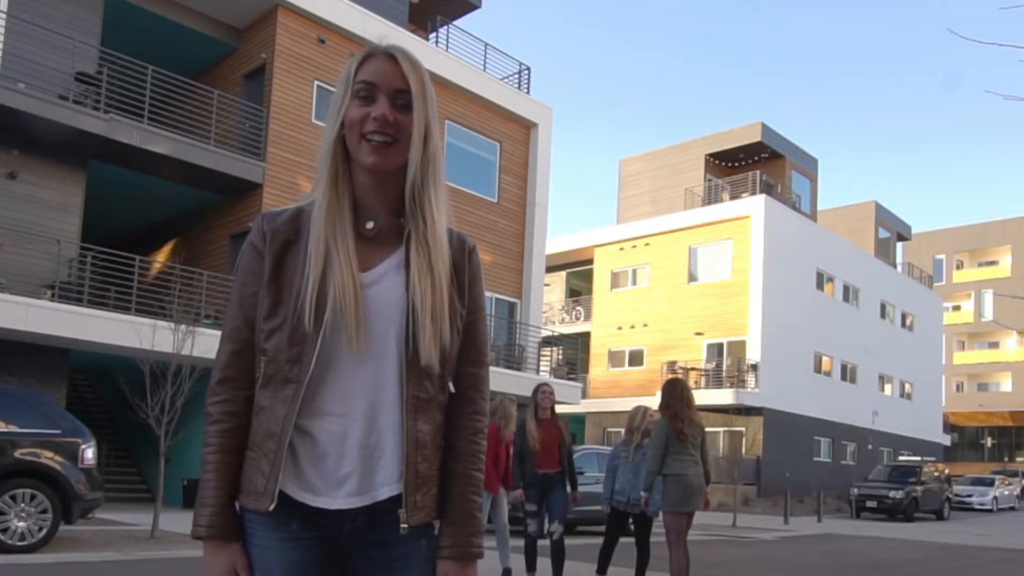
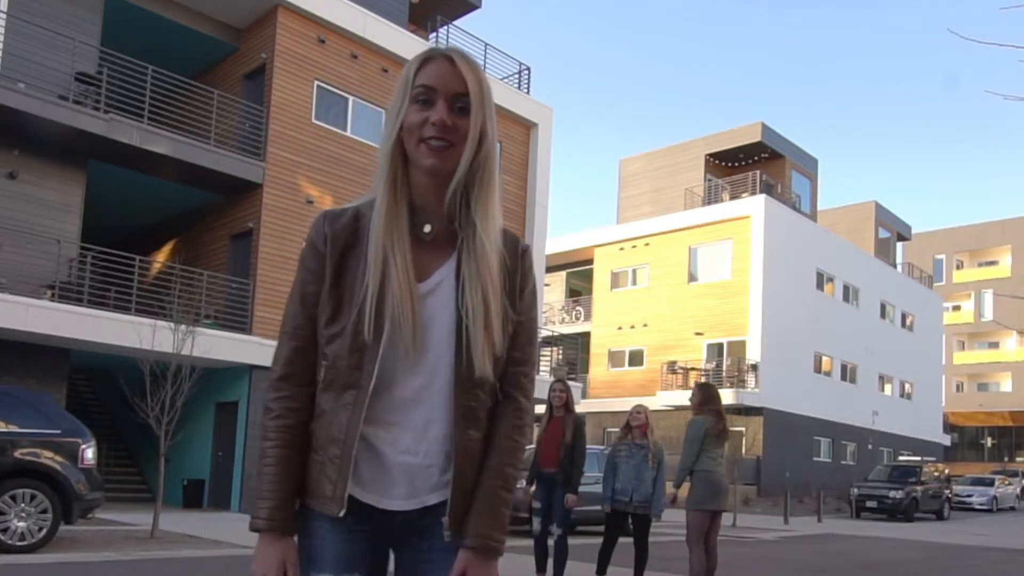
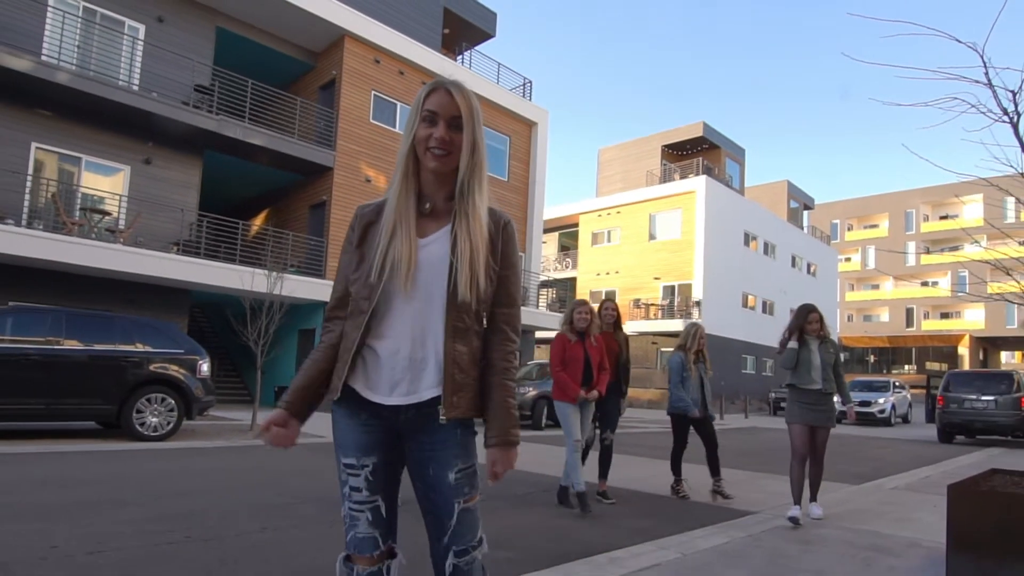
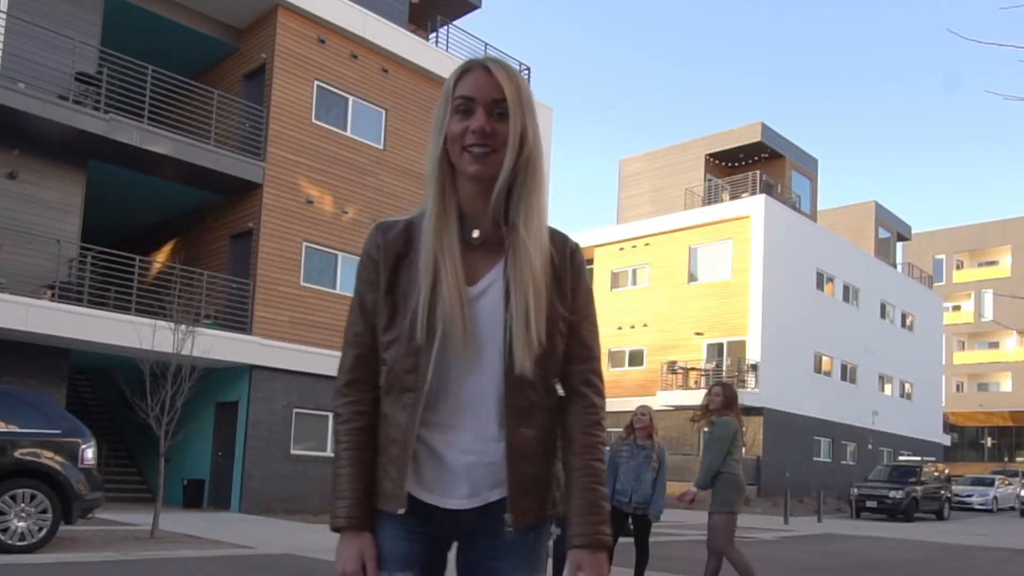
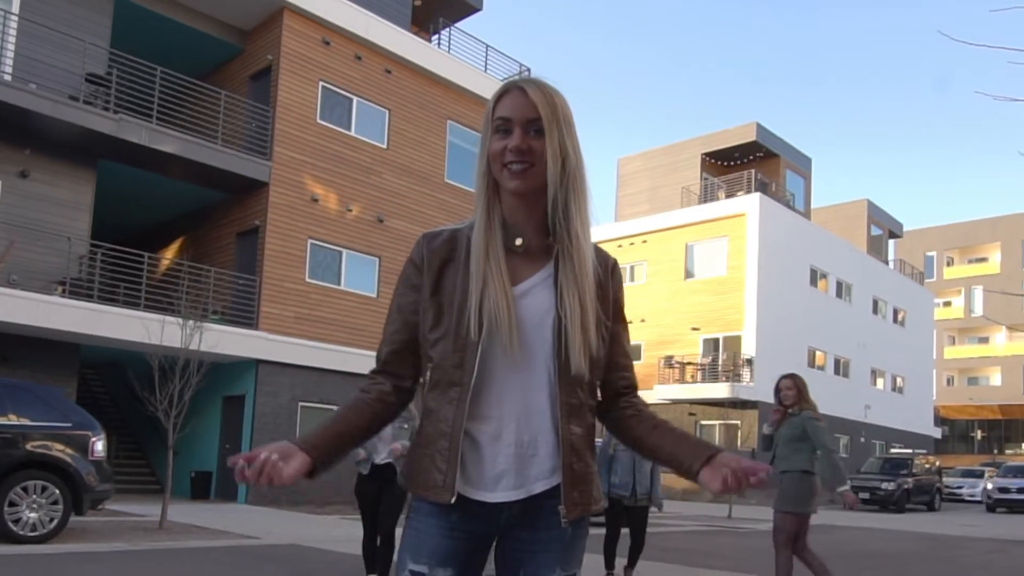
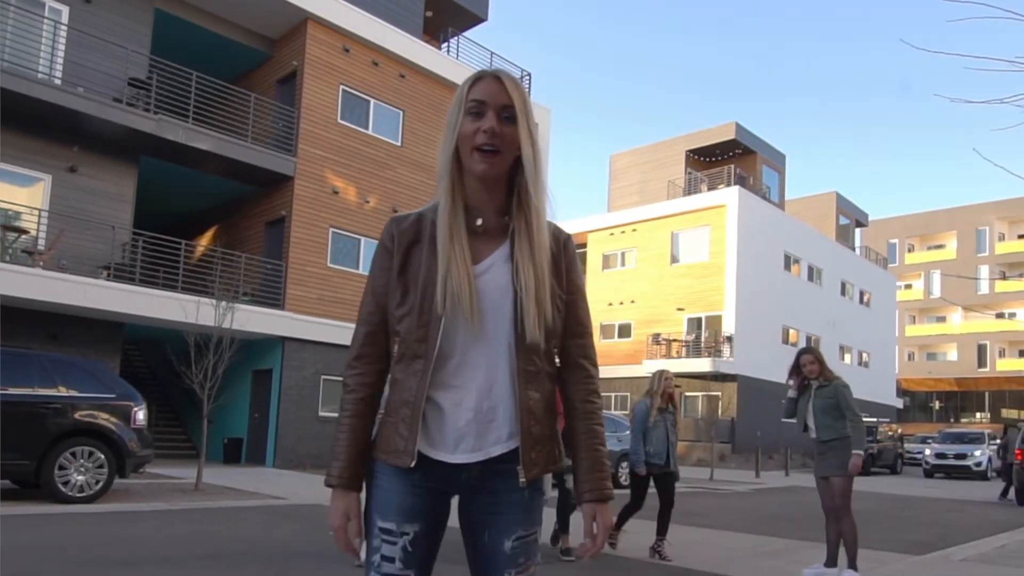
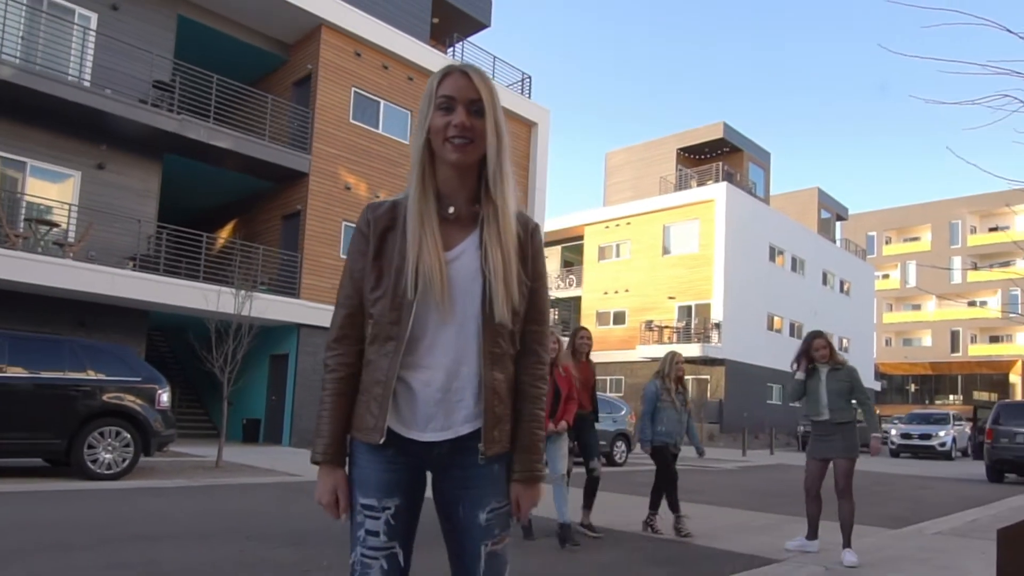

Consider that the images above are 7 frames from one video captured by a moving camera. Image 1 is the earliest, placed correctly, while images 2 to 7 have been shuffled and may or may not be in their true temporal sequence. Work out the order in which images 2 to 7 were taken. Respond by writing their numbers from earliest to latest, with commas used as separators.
2, 4, 5, 6, 7, 3
